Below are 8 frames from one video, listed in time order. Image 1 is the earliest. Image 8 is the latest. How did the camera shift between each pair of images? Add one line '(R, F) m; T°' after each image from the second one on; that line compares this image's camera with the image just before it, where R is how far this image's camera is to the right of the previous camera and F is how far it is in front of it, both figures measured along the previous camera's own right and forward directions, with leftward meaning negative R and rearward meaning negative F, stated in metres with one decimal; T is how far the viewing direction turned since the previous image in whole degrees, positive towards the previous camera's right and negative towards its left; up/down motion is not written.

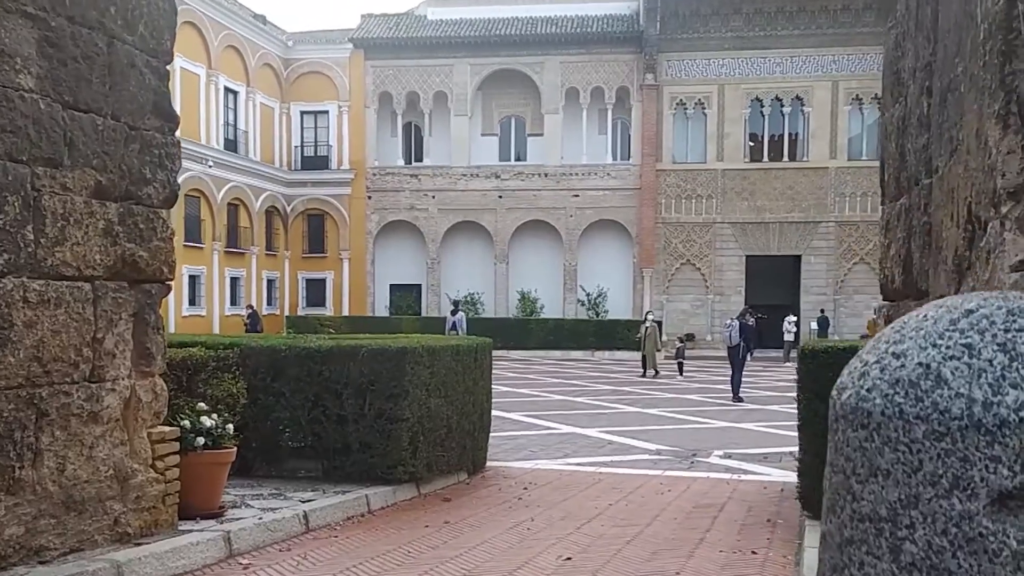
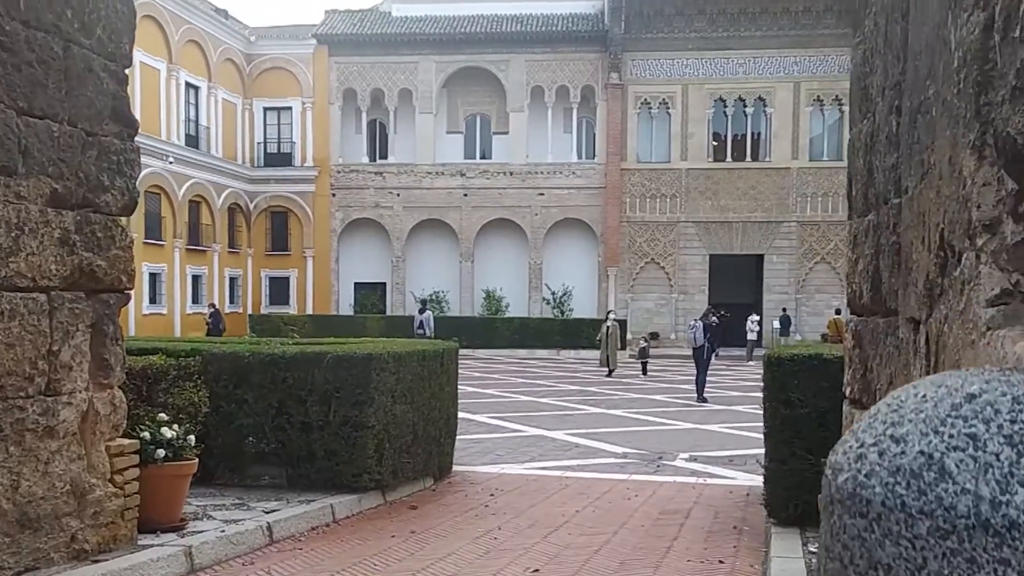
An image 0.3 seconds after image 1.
(0.0, 0.0) m; +2°
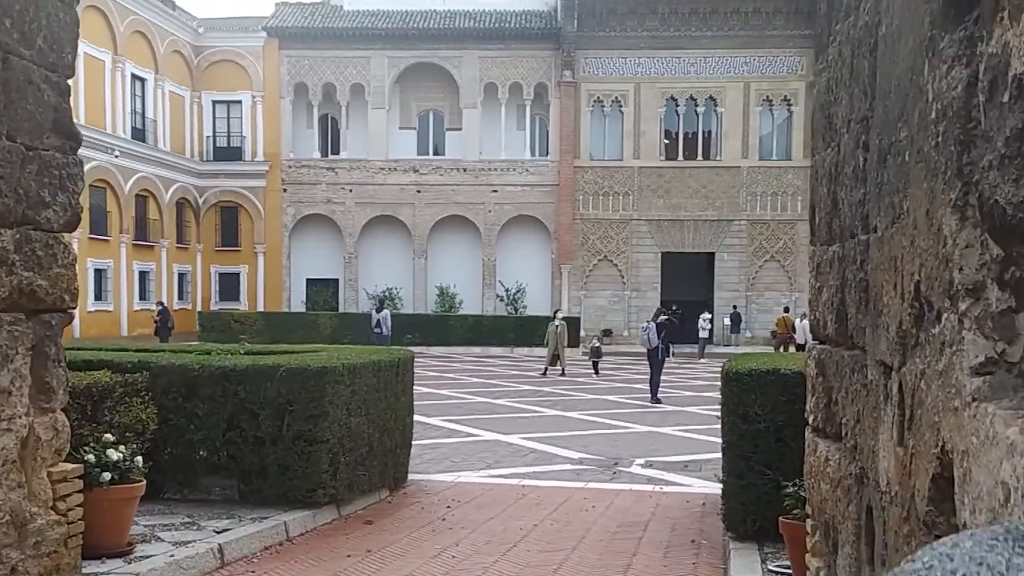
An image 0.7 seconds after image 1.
(0.0, +0.1) m; +3°
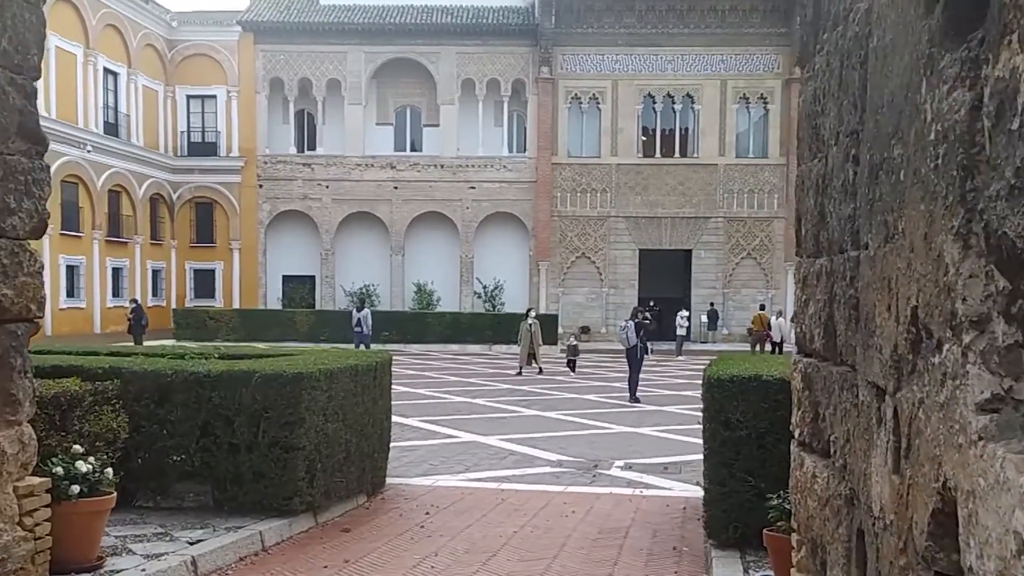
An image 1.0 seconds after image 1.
(0.0, +0.1) m; +2°
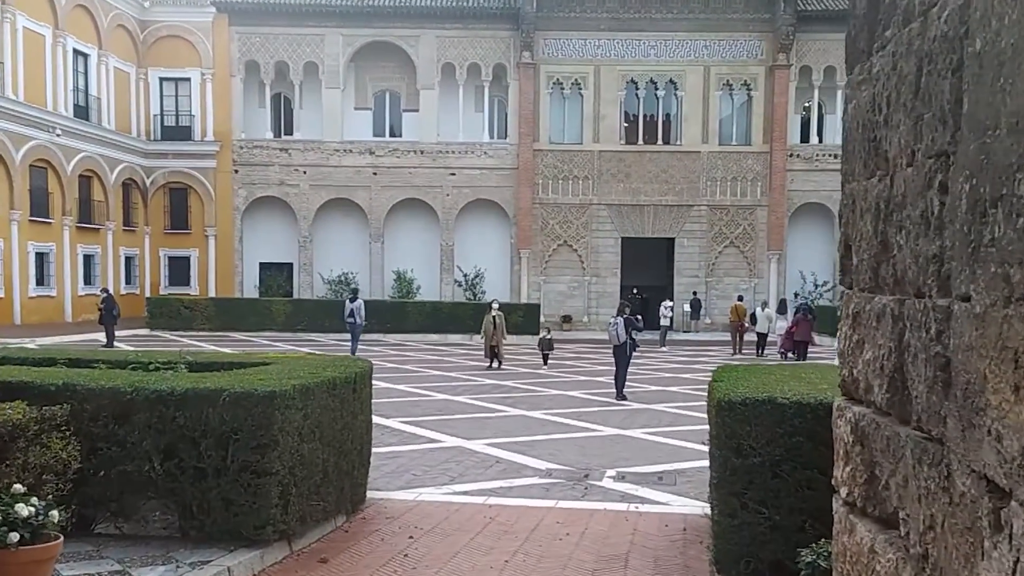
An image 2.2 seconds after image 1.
(-0.1, +0.4) m; +1°
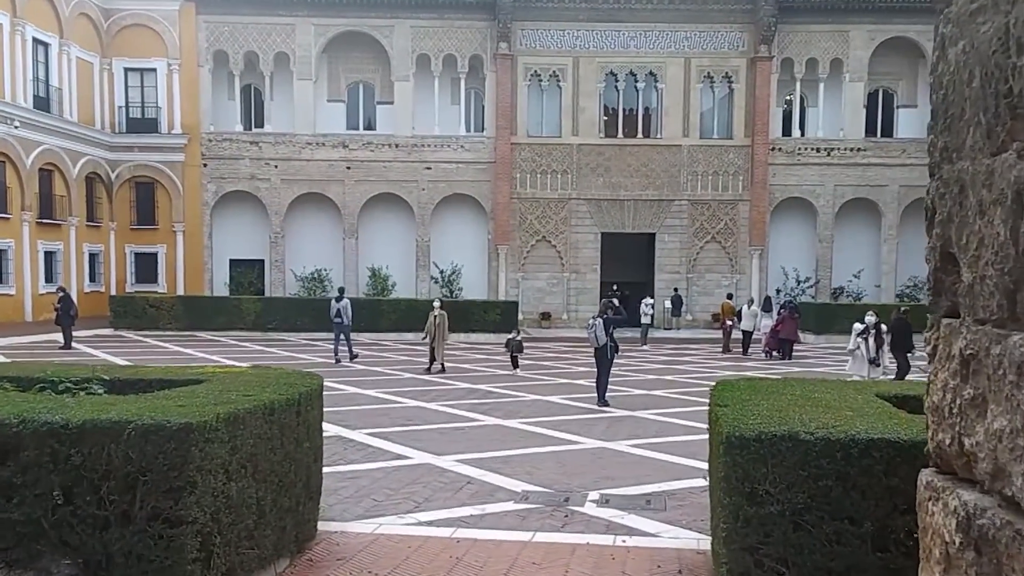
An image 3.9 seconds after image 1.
(+0.1, +0.8) m; +1°
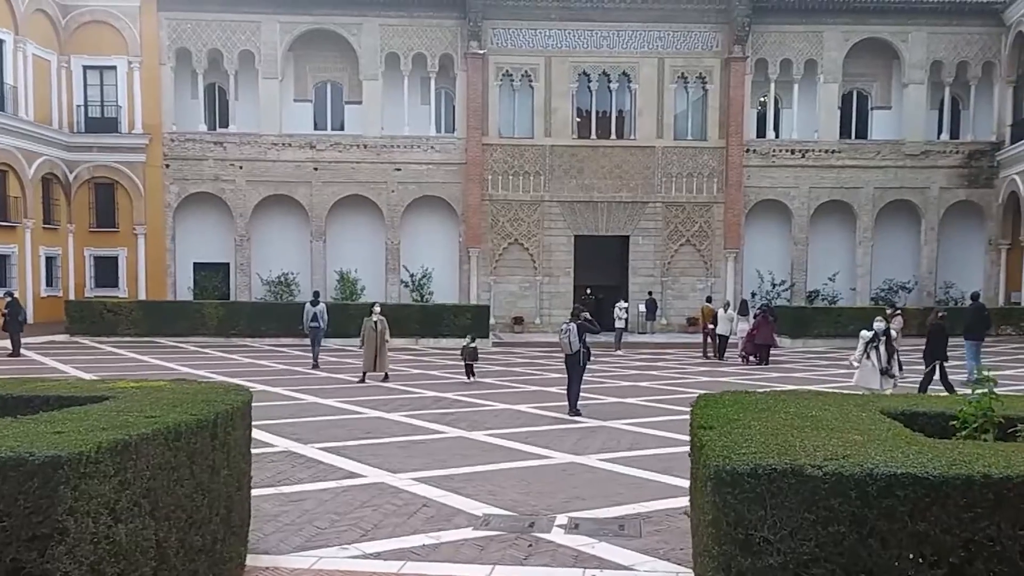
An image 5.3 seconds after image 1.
(+0.1, +0.7) m; +2°
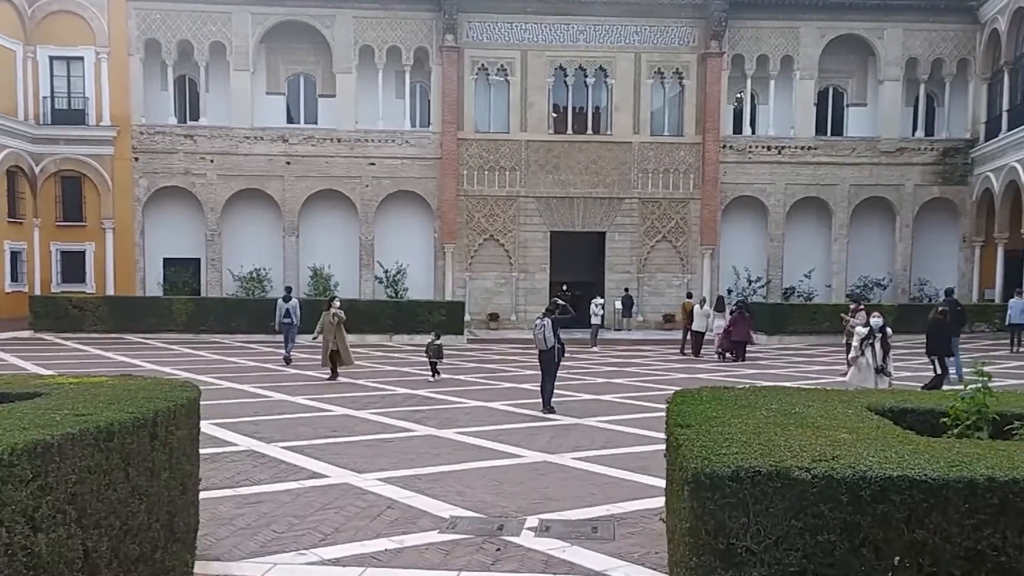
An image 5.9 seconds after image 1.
(+0.1, +0.3) m; +2°
